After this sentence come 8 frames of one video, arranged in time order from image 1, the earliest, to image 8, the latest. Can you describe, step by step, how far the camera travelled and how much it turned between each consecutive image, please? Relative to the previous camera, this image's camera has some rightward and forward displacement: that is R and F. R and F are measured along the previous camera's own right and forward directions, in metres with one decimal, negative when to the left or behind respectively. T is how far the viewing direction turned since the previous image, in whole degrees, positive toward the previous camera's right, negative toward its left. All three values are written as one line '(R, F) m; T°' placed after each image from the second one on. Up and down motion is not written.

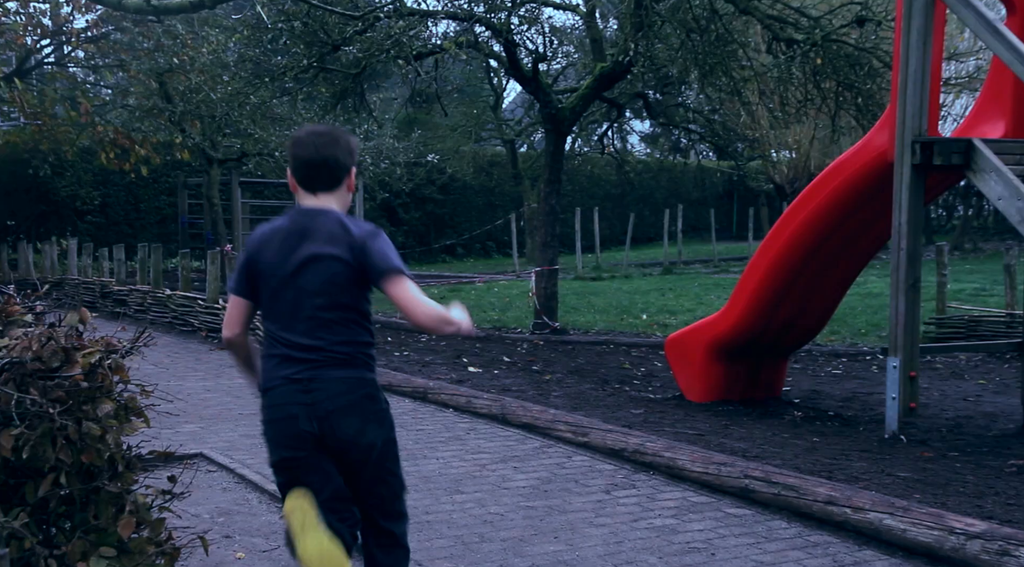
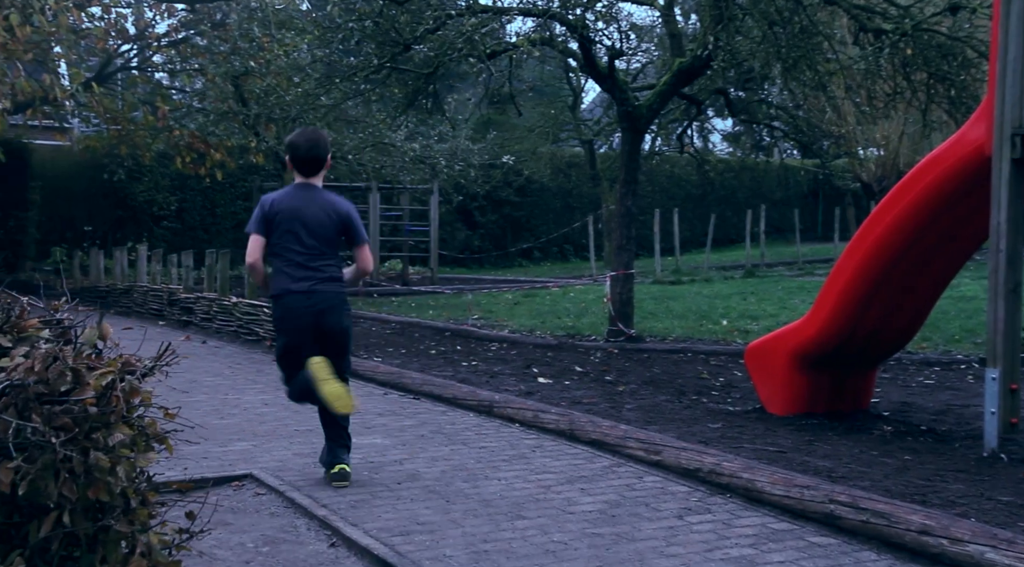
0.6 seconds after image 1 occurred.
(+0.1, +0.4) m; -4°
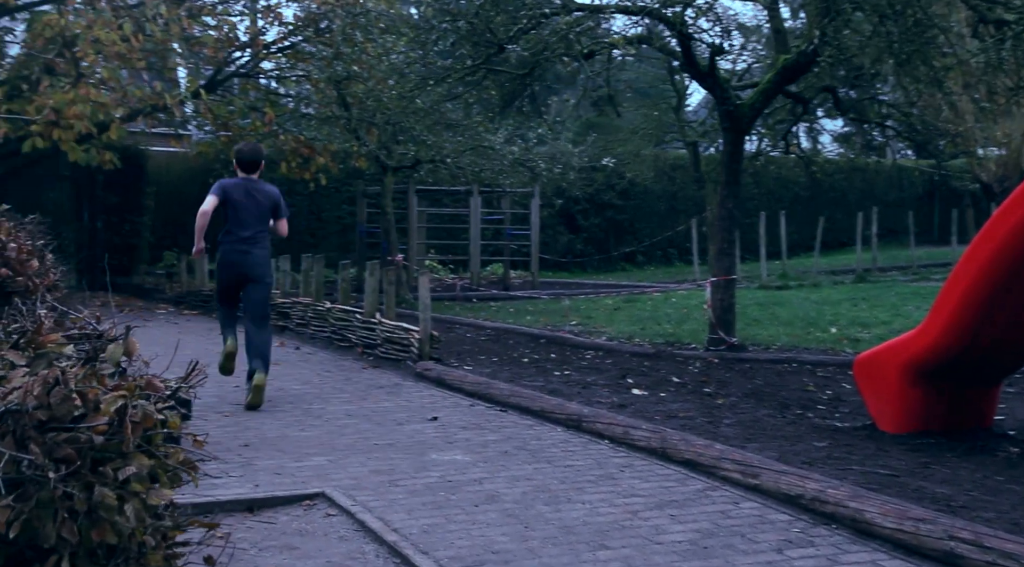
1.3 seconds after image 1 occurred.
(+0.1, +0.4) m; -5°
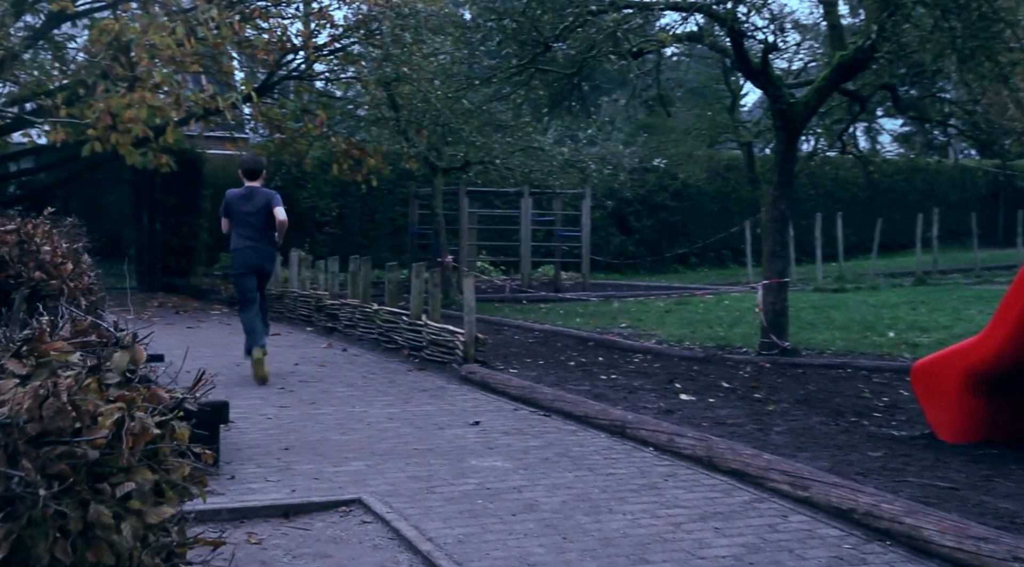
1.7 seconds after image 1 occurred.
(+0.1, +0.2) m; -3°
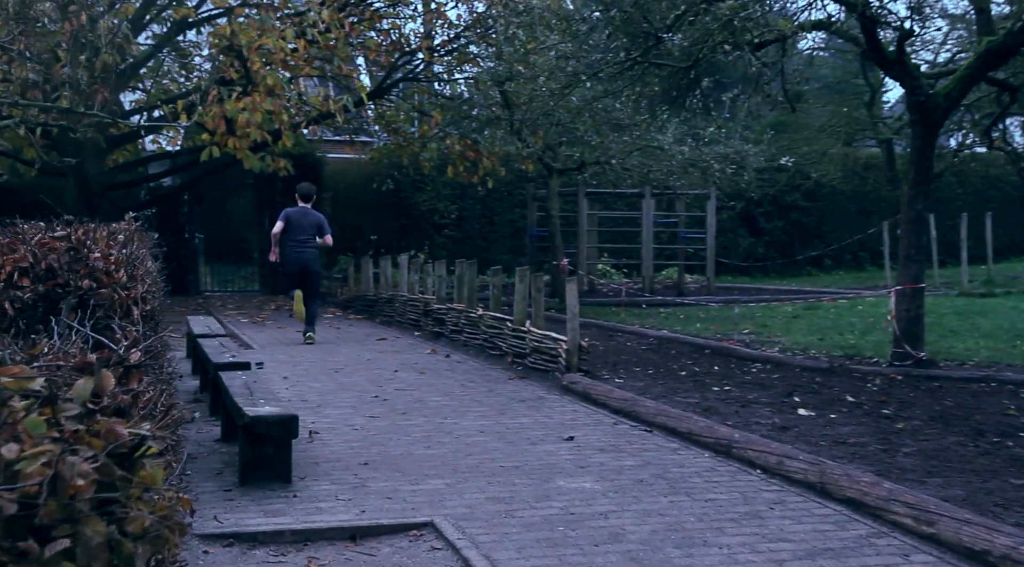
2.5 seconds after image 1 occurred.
(+0.2, +0.5) m; -7°
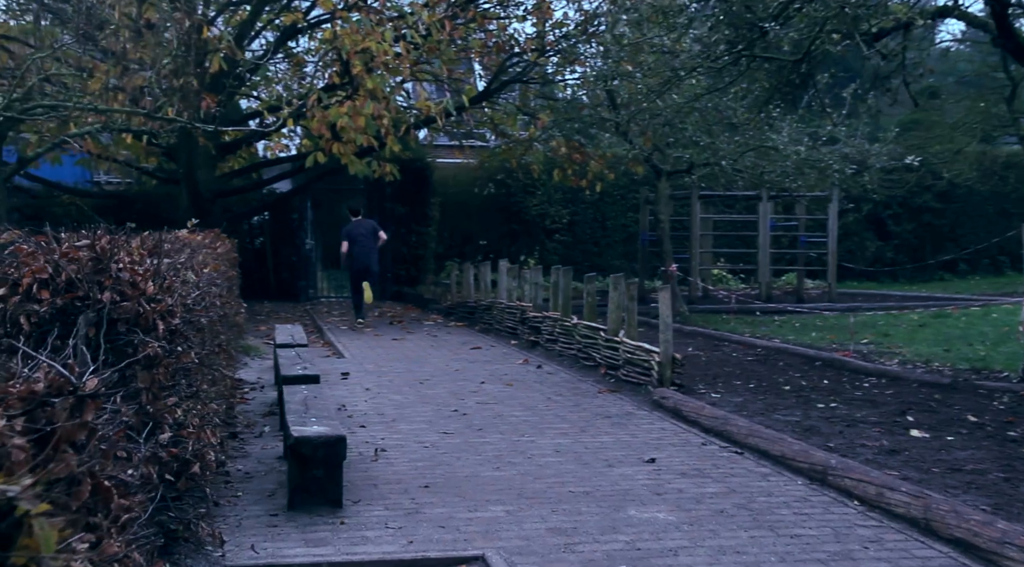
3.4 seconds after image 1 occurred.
(+0.3, +0.5) m; -6°
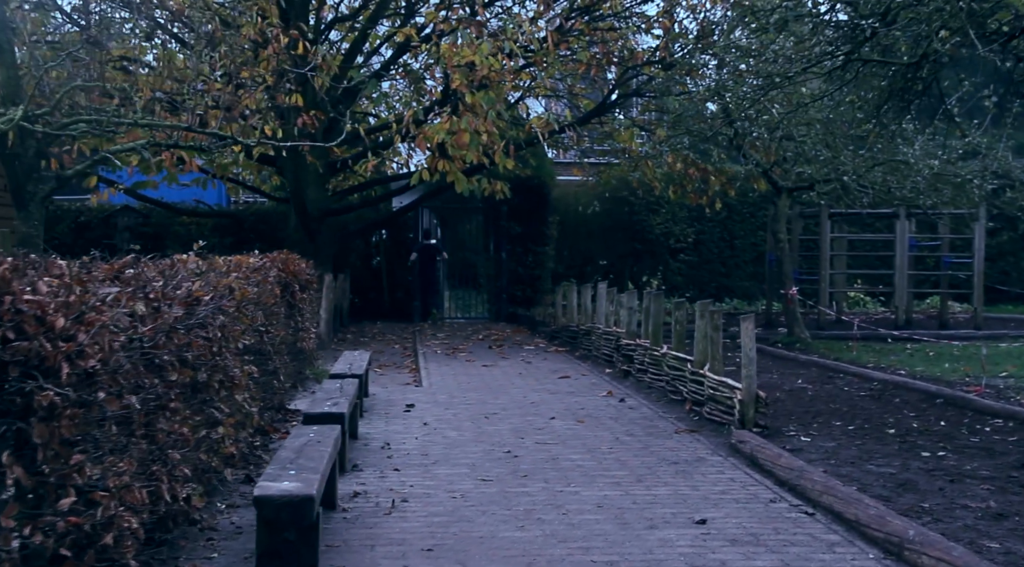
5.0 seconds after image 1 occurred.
(+0.6, +0.8) m; -8°
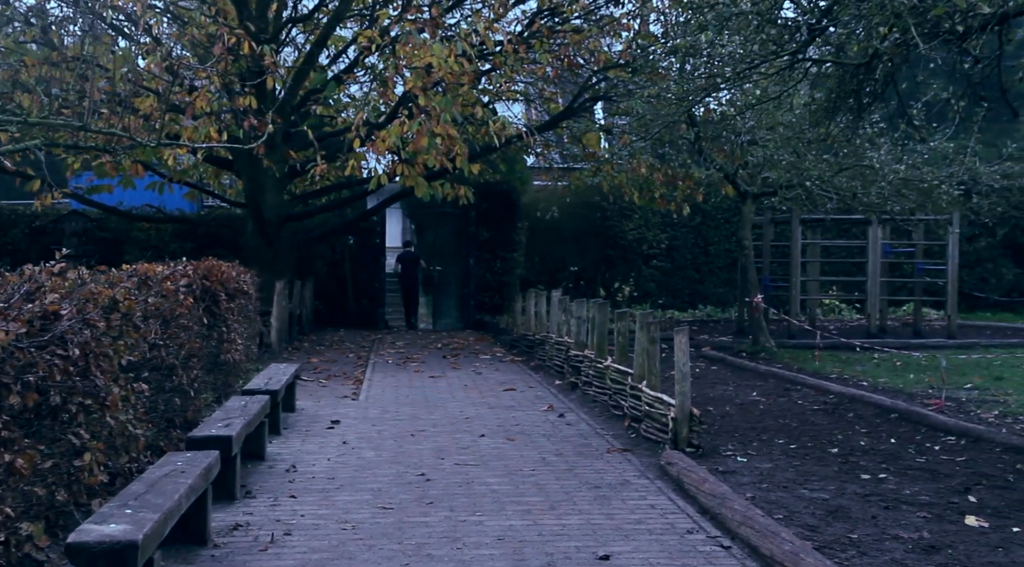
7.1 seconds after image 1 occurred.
(+0.5, +0.5) m; 0°
